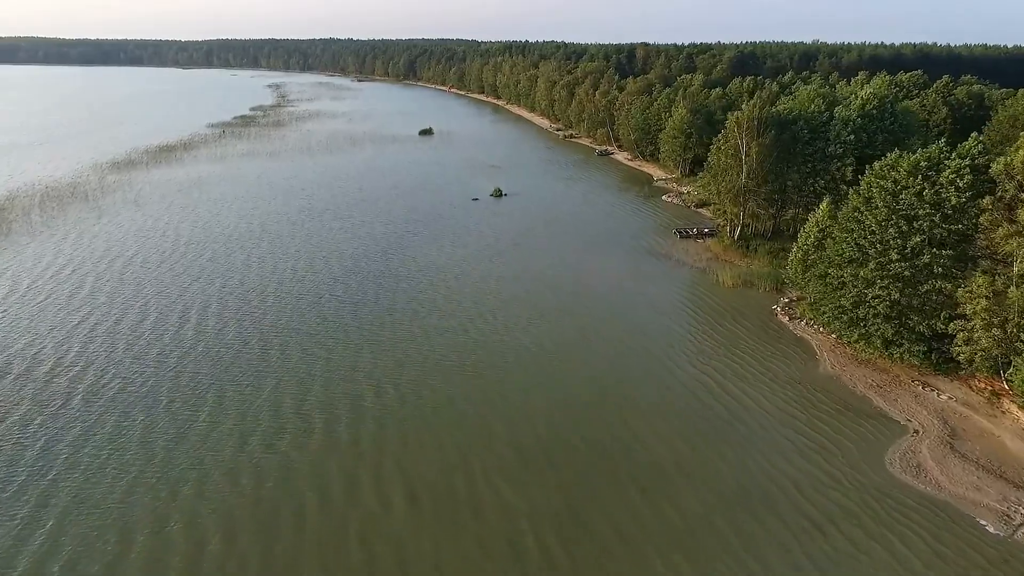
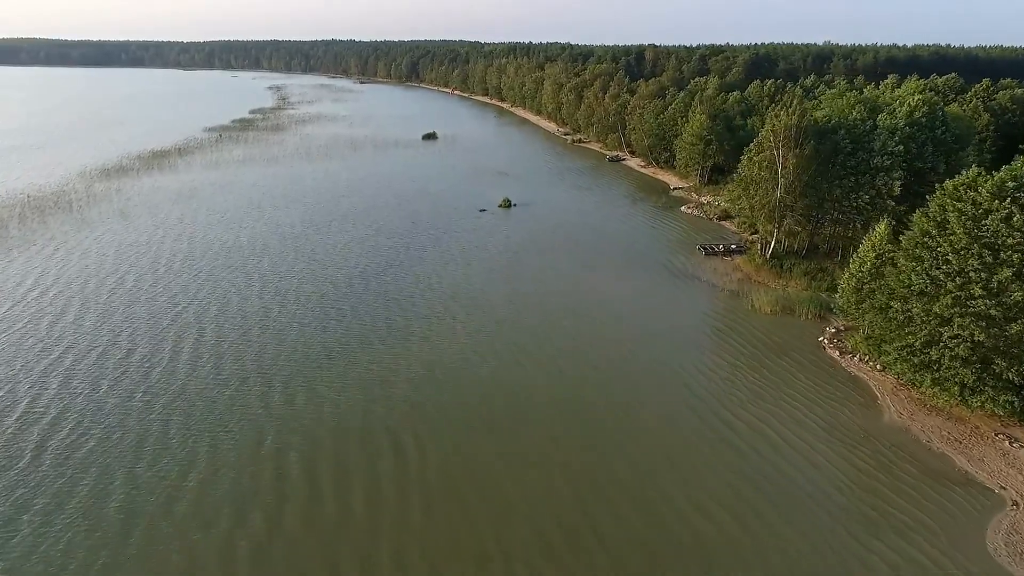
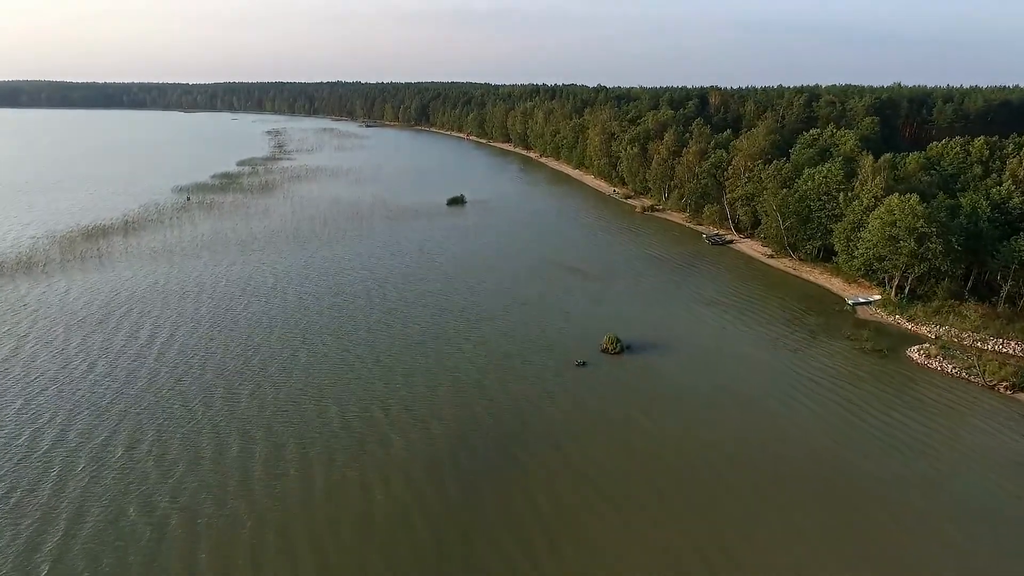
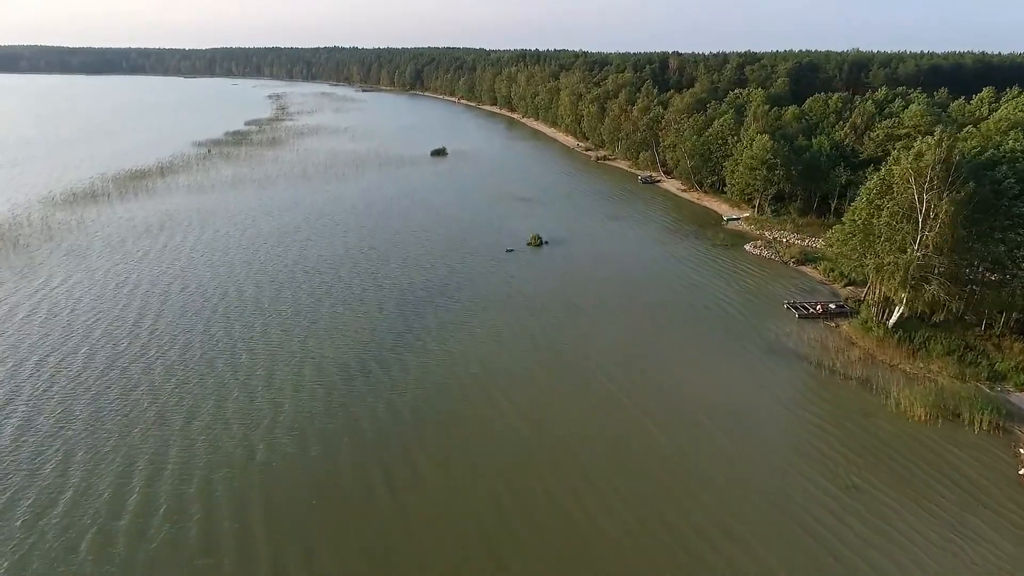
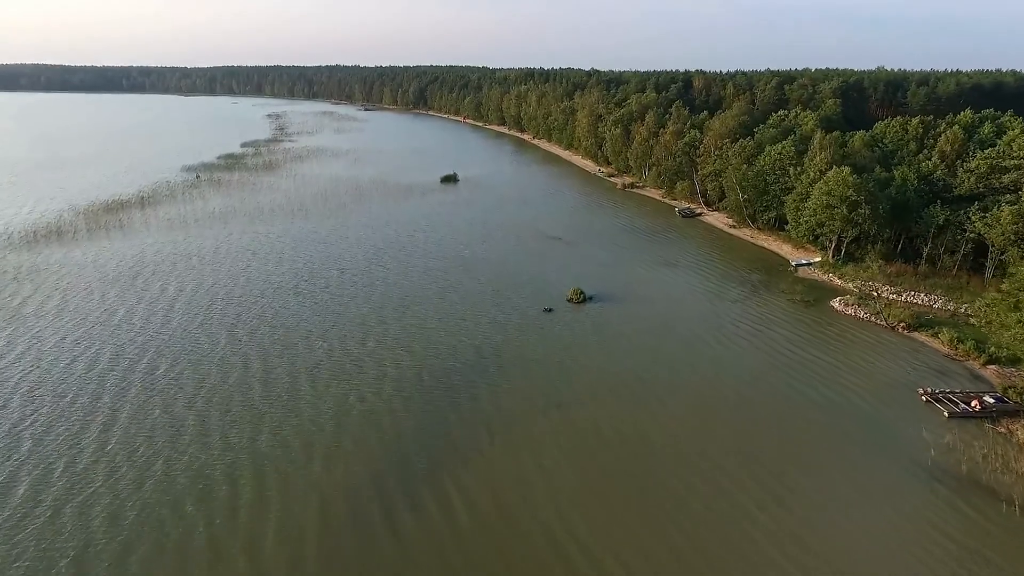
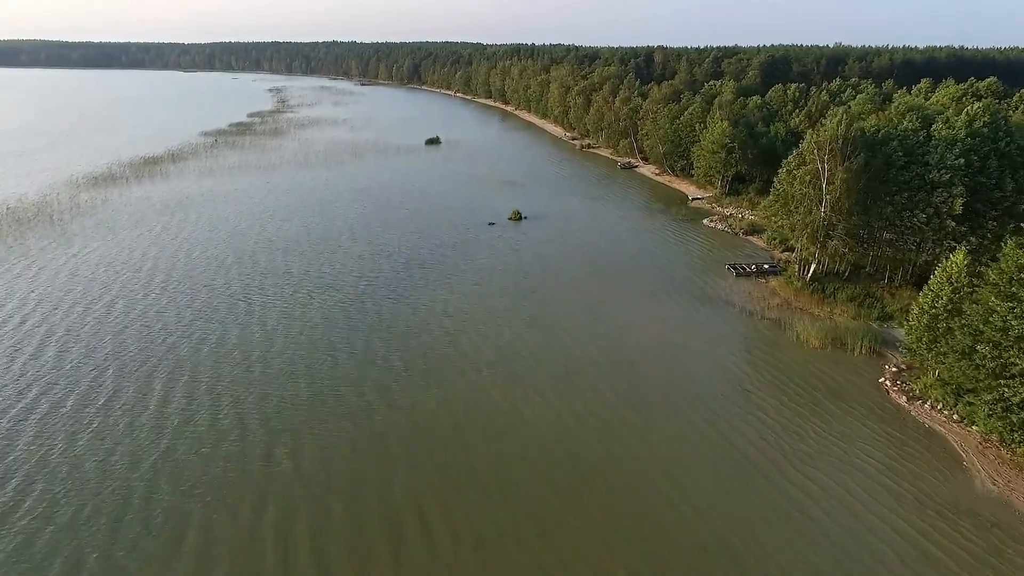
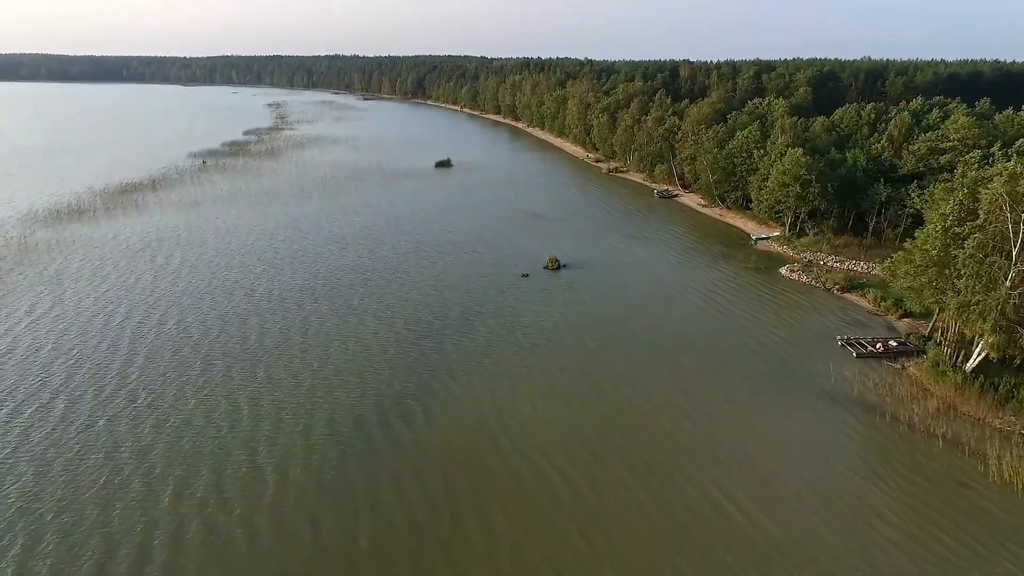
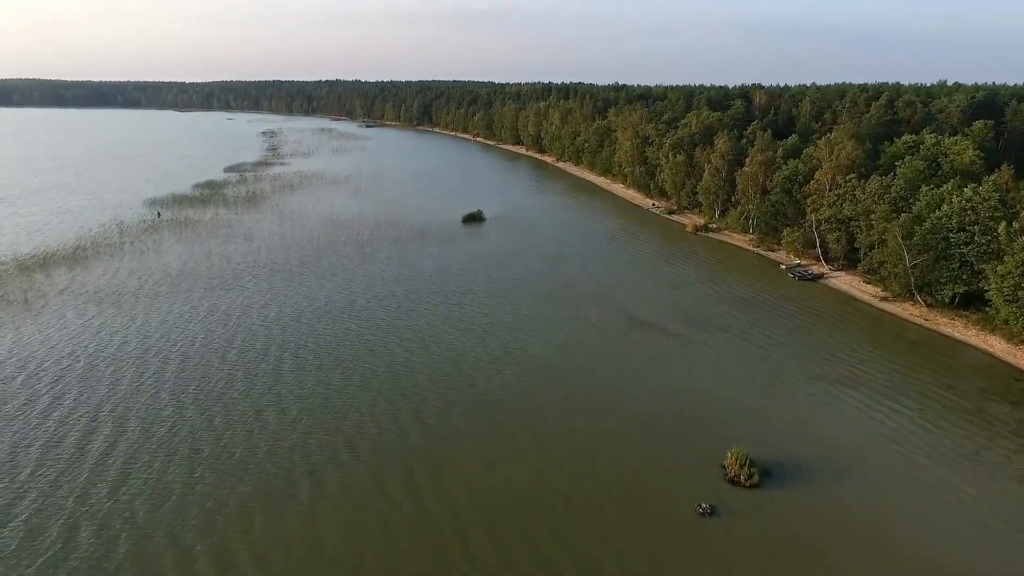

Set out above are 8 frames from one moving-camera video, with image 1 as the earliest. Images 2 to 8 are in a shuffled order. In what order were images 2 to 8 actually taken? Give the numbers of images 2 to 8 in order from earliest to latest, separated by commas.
2, 6, 4, 7, 5, 3, 8
